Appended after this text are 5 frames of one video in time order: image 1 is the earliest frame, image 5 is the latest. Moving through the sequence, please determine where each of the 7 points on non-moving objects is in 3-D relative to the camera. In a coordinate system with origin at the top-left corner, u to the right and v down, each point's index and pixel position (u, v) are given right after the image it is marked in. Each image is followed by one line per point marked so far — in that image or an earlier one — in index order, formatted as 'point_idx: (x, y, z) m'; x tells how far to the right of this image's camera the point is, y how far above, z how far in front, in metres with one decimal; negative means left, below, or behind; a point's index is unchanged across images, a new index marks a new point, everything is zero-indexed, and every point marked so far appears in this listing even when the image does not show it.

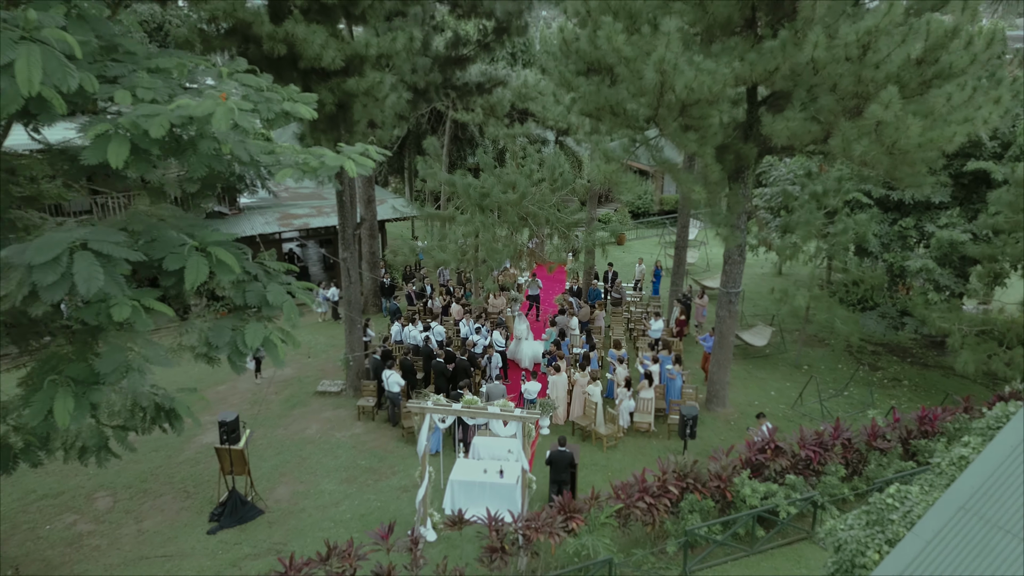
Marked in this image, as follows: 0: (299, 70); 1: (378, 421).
0: (-2.6, +2.7, +9.6) m
1: (-2.0, -2.0, +11.8) m
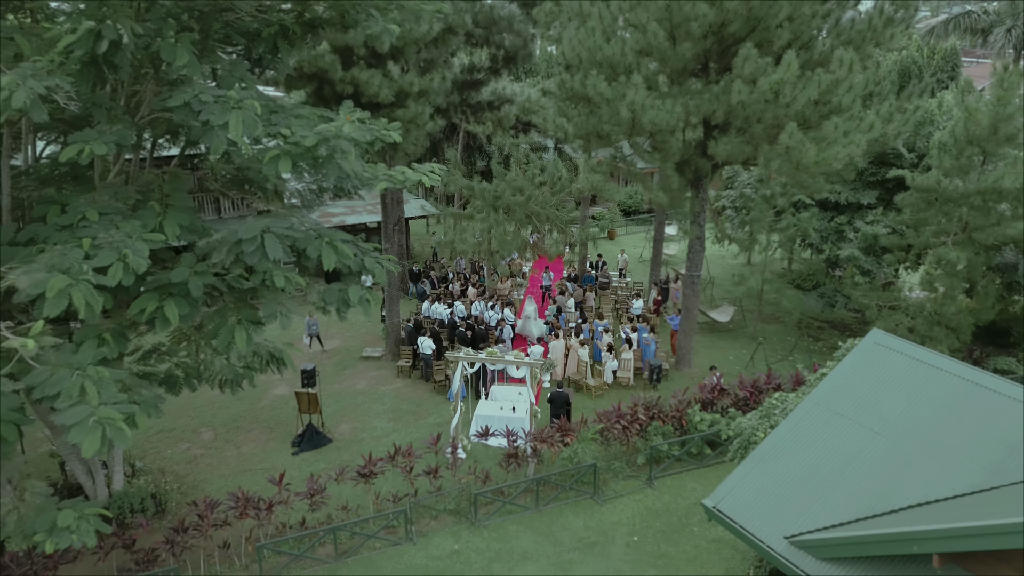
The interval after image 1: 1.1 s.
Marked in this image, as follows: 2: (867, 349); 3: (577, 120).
0: (-2.5, +3.0, +12.5) m
1: (-1.9, -1.7, +14.7) m
2: (+4.0, -0.7, +9.0) m
3: (+1.1, +2.8, +12.8) m
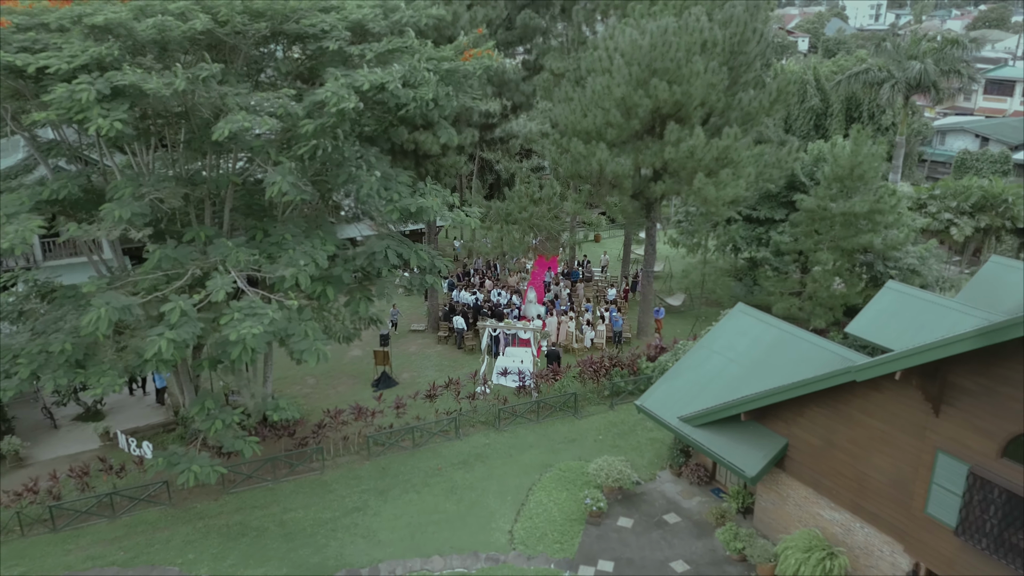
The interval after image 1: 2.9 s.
0: (-2.3, +3.2, +18.4) m
1: (-1.7, -1.5, +20.6) m
2: (+4.2, -0.5, +14.9) m
3: (+1.3, +3.0, +18.6) m
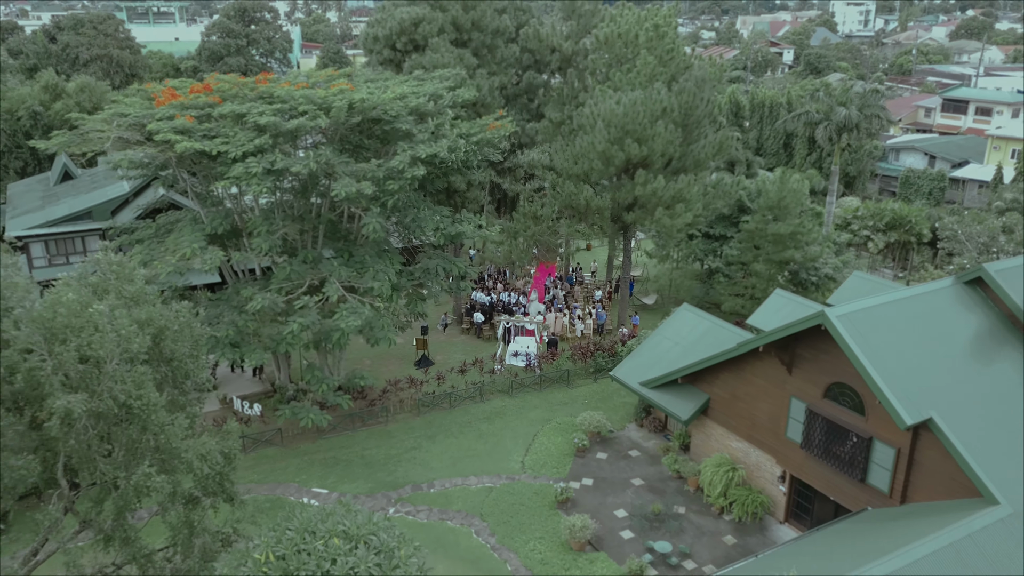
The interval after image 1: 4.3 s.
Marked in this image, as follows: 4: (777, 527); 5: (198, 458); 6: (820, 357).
0: (-2.0, +3.1, +24.2) m
1: (-1.4, -1.6, +26.4) m
2: (+4.5, -0.7, +20.7) m
3: (+1.5, +2.9, +24.4) m
4: (+5.5, -5.0, +16.2) m
5: (-4.7, -2.6, +11.8) m
6: (+5.8, -1.3, +14.7) m
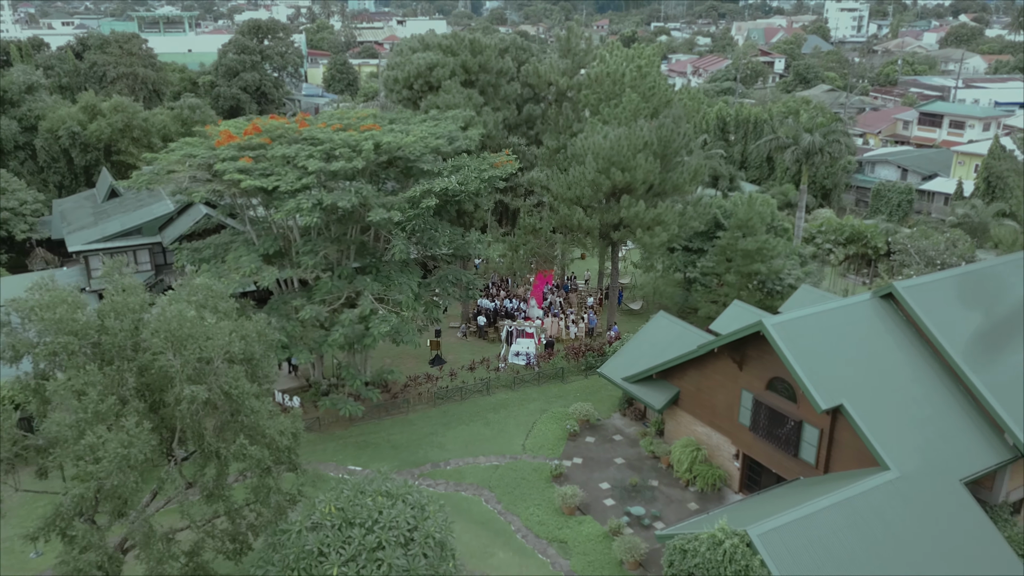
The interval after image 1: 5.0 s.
0: (-1.9, +2.8, +27.8) m
1: (-1.3, -1.9, +30.0) m
2: (+4.5, -1.0, +24.3) m
3: (+1.6, +2.6, +28.0) m
4: (+5.6, -5.3, +19.8) m
5: (-4.6, -2.9, +15.3) m
6: (+5.9, -1.6, +18.2) m
